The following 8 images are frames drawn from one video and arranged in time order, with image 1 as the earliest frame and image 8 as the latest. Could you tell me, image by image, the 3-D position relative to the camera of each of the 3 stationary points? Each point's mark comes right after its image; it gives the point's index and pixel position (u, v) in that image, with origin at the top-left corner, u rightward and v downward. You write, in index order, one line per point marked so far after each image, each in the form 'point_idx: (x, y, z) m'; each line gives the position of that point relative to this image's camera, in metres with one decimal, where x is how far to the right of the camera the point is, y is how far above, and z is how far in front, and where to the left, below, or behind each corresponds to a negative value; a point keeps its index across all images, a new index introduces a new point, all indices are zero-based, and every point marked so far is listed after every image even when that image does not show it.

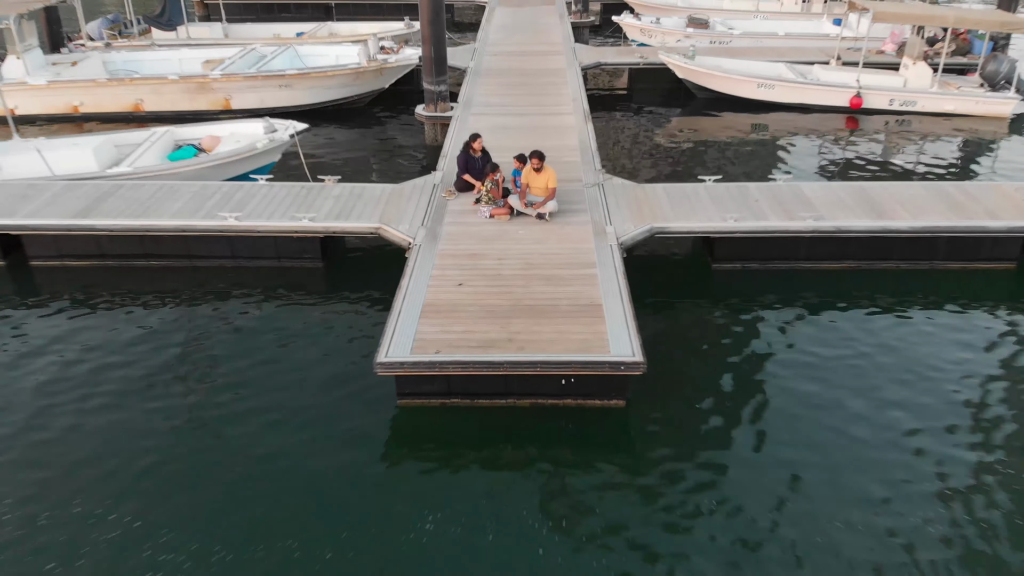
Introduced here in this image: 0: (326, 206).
0: (-2.5, +1.1, +9.5) m
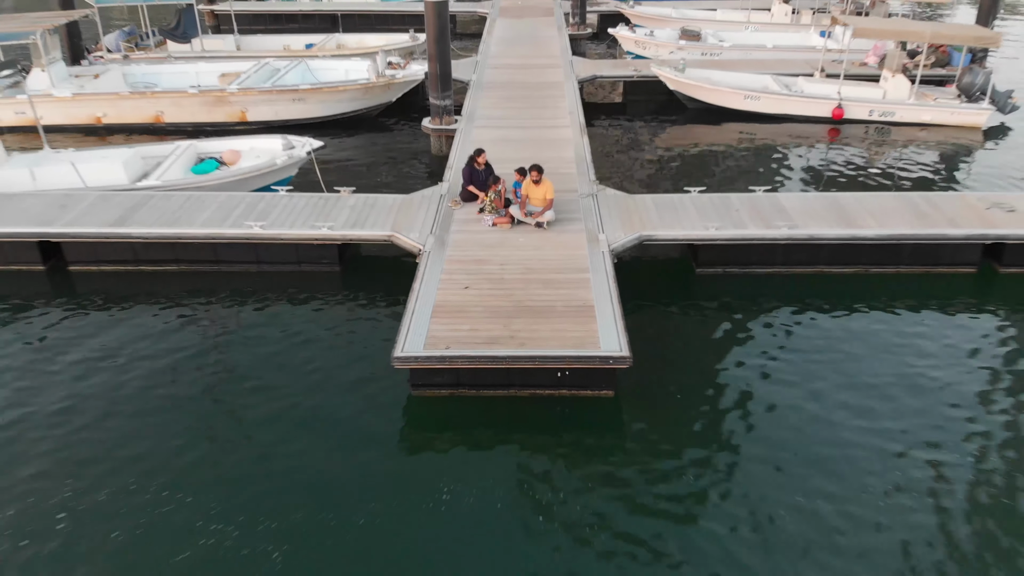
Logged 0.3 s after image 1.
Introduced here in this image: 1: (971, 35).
0: (-2.5, +1.1, +10.3) m
1: (+10.1, +5.6, +15.2) m
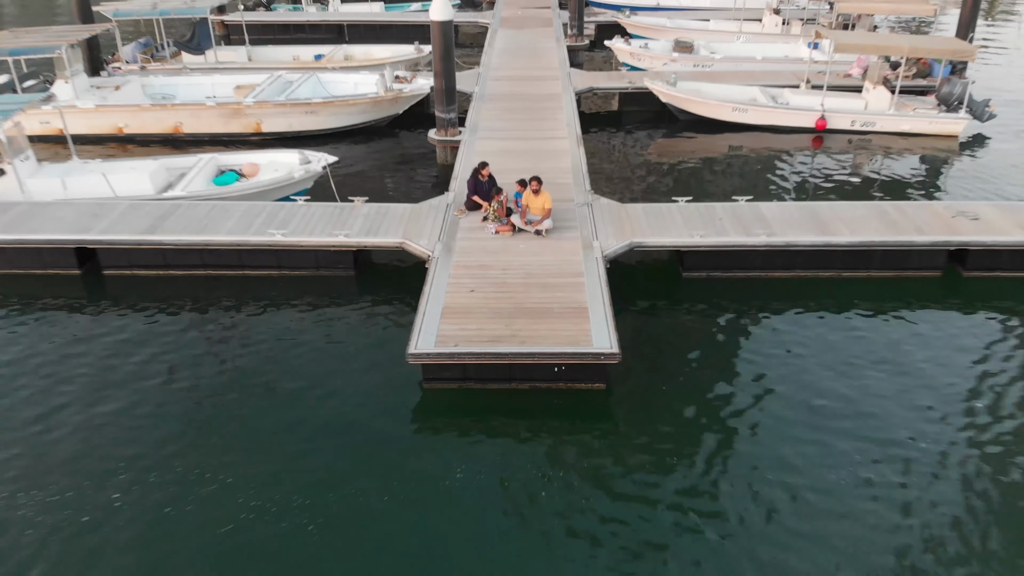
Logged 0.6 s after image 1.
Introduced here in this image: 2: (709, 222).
0: (-2.5, +1.0, +11.2) m
1: (+10.1, +5.5, +16.0) m
2: (+3.1, +1.0, +11.1) m
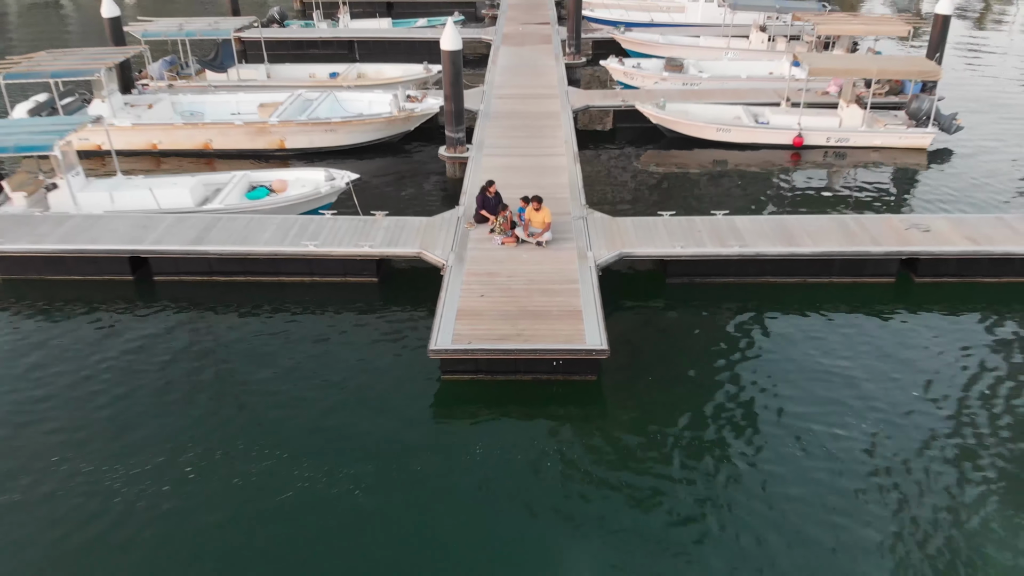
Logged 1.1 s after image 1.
0: (-2.4, +1.0, +12.6) m
1: (+10.1, +5.5, +17.5) m
2: (+3.2, +1.0, +12.5) m
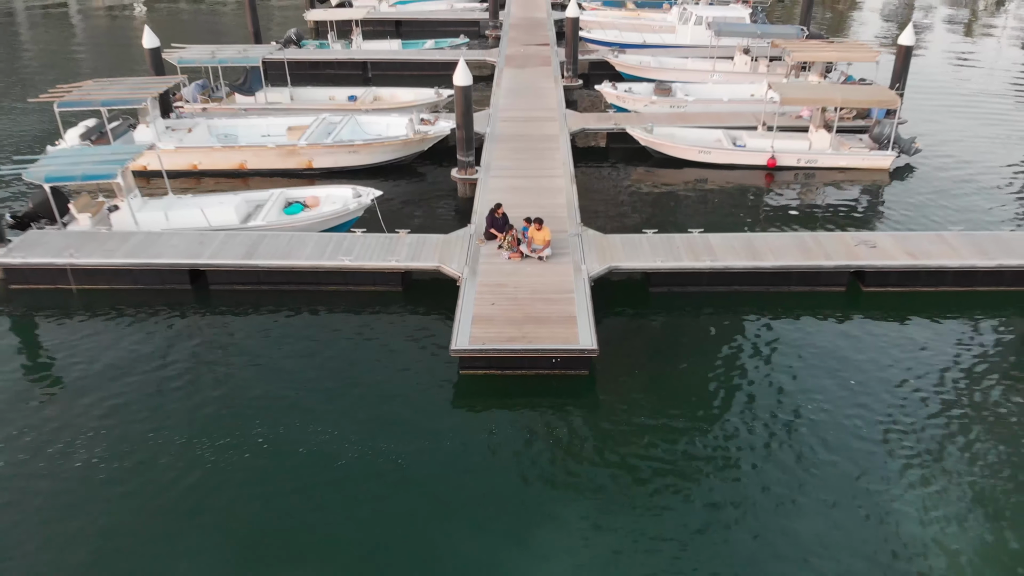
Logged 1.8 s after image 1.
0: (-2.3, +0.8, +14.7) m
1: (+10.2, +5.3, +19.5) m
2: (+3.3, +0.8, +14.6) m
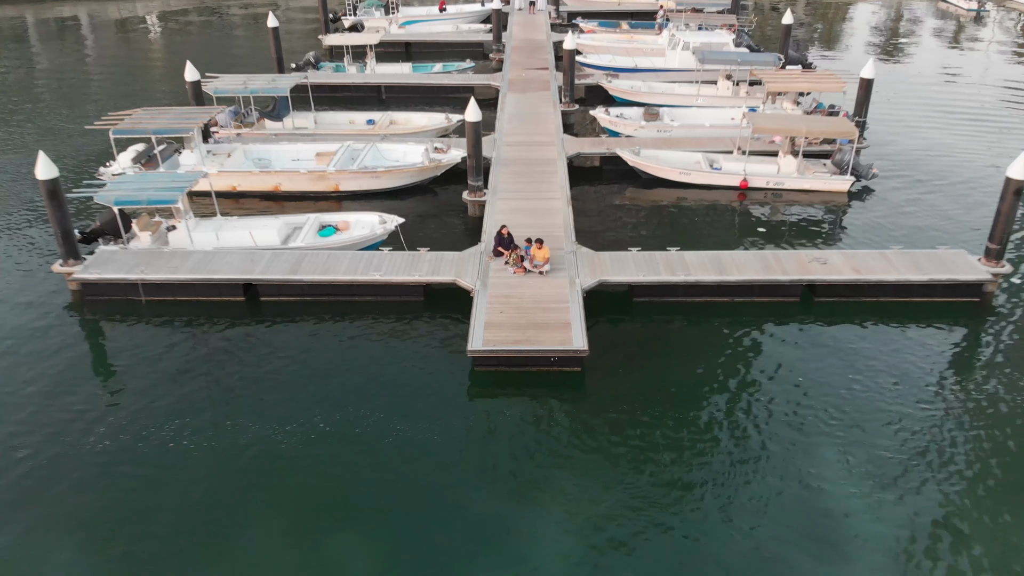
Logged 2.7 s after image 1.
0: (-2.2, +0.5, +17.2) m
1: (+10.3, +5.1, +22.1) m
2: (+3.4, +0.5, +17.2) m
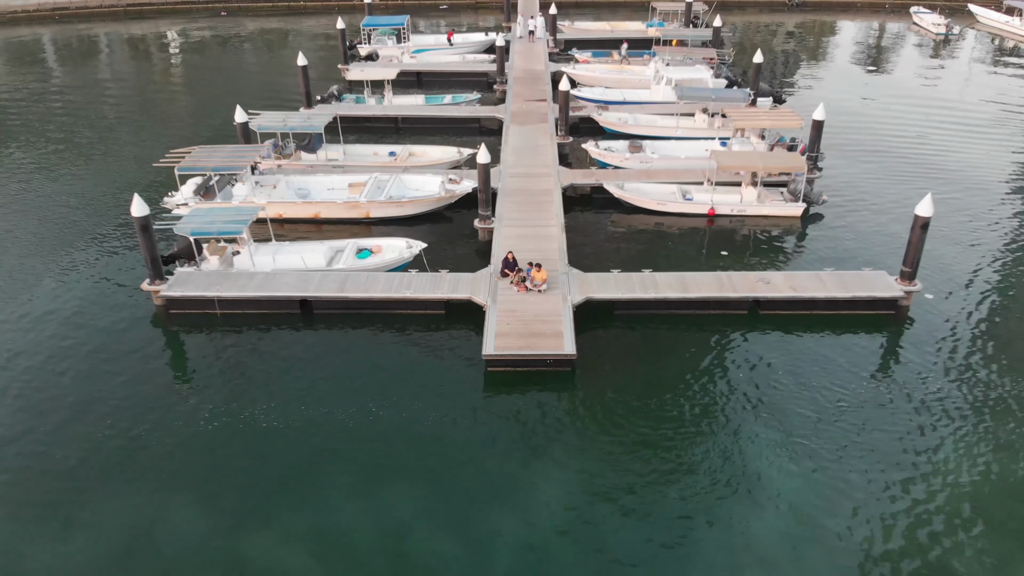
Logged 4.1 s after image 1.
0: (-2.1, +0.1, +21.4) m
1: (+10.5, +4.6, +26.2) m
2: (+3.6, +0.1, +21.3) m
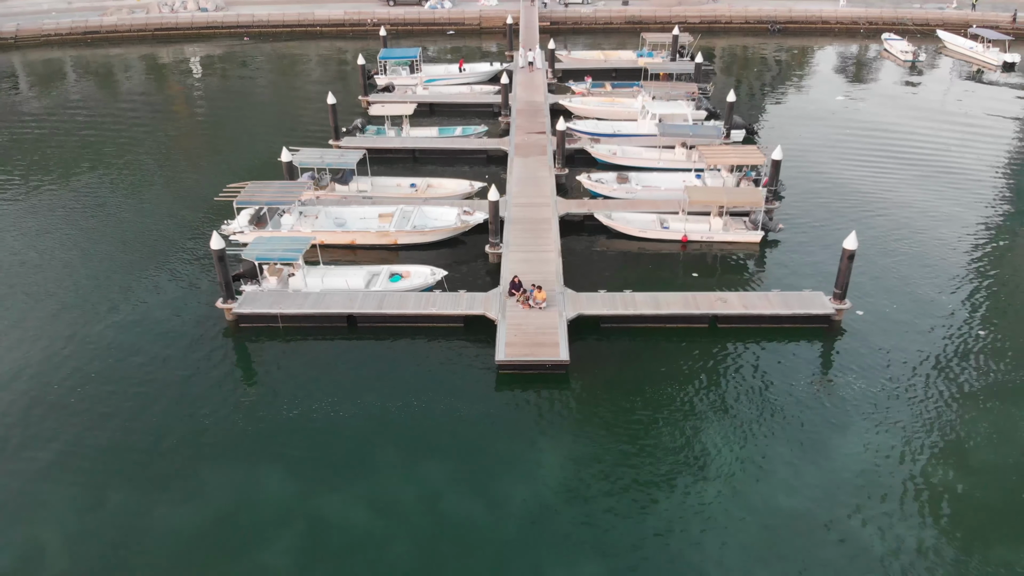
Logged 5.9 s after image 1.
0: (-1.8, -0.6, +26.4) m
1: (+10.7, +3.9, +31.3) m
2: (+3.8, -0.6, +26.3) m
